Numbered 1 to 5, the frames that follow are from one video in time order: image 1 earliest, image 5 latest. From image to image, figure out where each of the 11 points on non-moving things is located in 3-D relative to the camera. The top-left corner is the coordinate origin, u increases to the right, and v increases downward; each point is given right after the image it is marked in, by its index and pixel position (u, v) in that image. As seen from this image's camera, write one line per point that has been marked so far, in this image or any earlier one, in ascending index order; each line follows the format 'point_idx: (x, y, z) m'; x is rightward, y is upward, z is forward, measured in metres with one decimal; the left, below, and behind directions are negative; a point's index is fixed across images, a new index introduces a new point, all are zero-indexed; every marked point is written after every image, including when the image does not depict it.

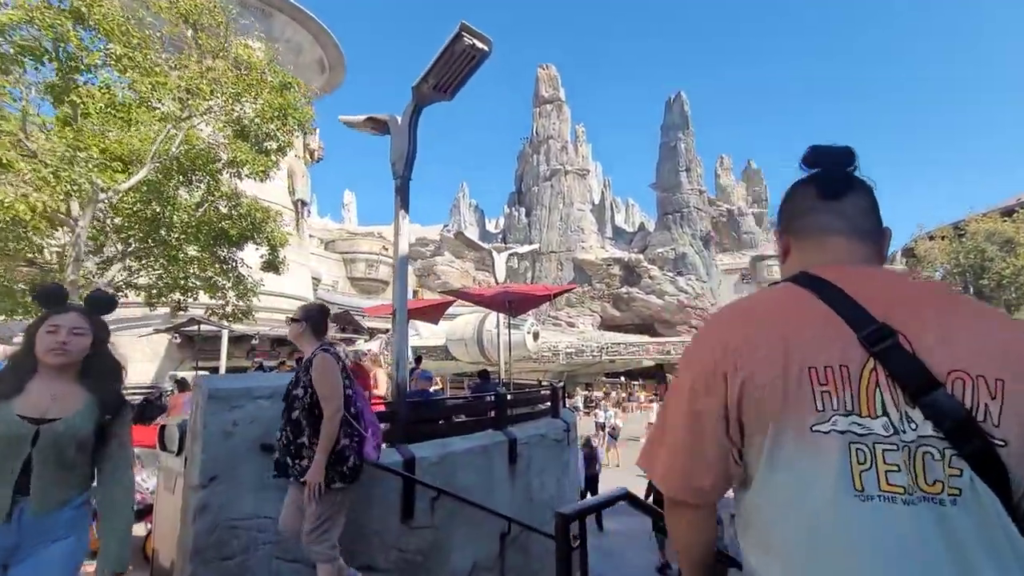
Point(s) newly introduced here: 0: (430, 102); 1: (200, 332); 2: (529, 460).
0: (-0.6, +1.4, +4.1) m
1: (-6.9, -1.0, +12.6) m
2: (+0.2, -1.5, +5.0) m
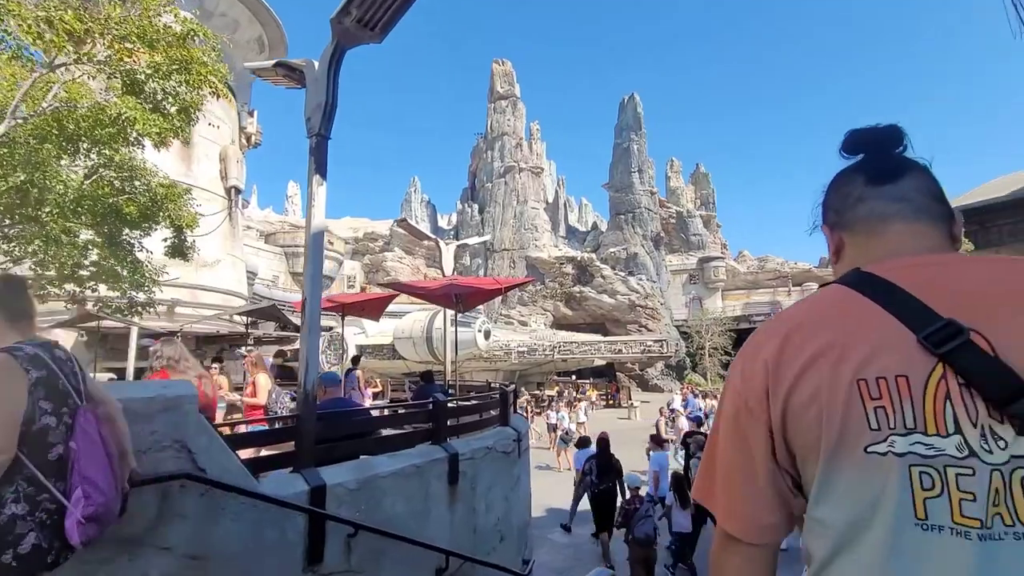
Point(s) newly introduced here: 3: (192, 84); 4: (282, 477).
0: (-0.9, +1.5, +3.3) m
1: (-8.0, -0.8, +11.2) m
2: (-0.3, -1.4, +4.3) m
3: (-3.5, +2.2, +6.1) m
4: (-1.2, -1.0, +2.9) m
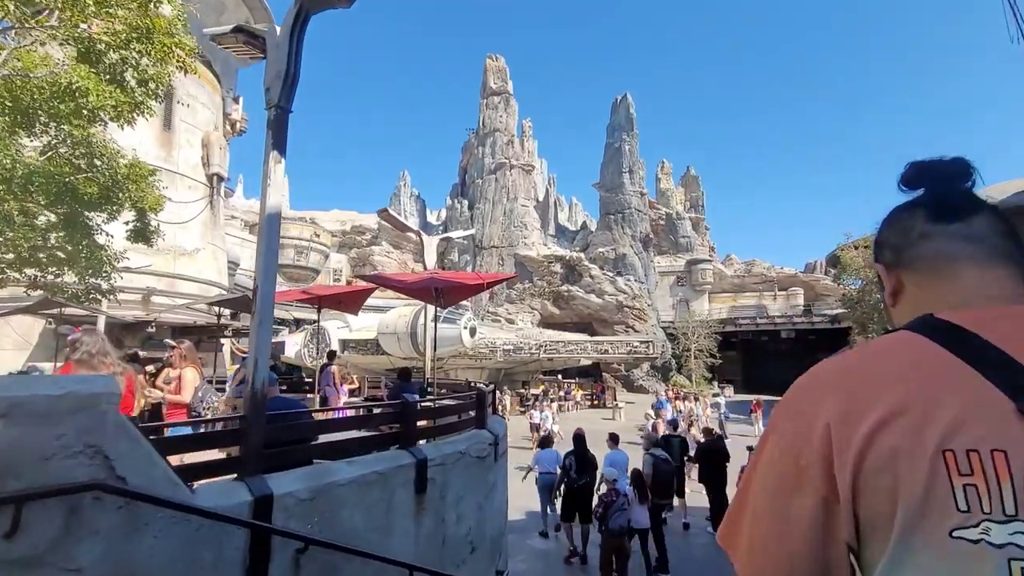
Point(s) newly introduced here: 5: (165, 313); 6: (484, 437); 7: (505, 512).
0: (-1.0, +1.5, +3.0) m
1: (-8.3, -0.5, +10.8) m
2: (-0.5, -1.4, +4.0) m
3: (-3.6, +2.3, +5.7) m
4: (-1.3, -0.9, +2.6) m
5: (-8.8, -0.6, +14.4) m
6: (-0.2, -1.3, +4.8) m
7: (-0.1, -2.1, +5.2) m
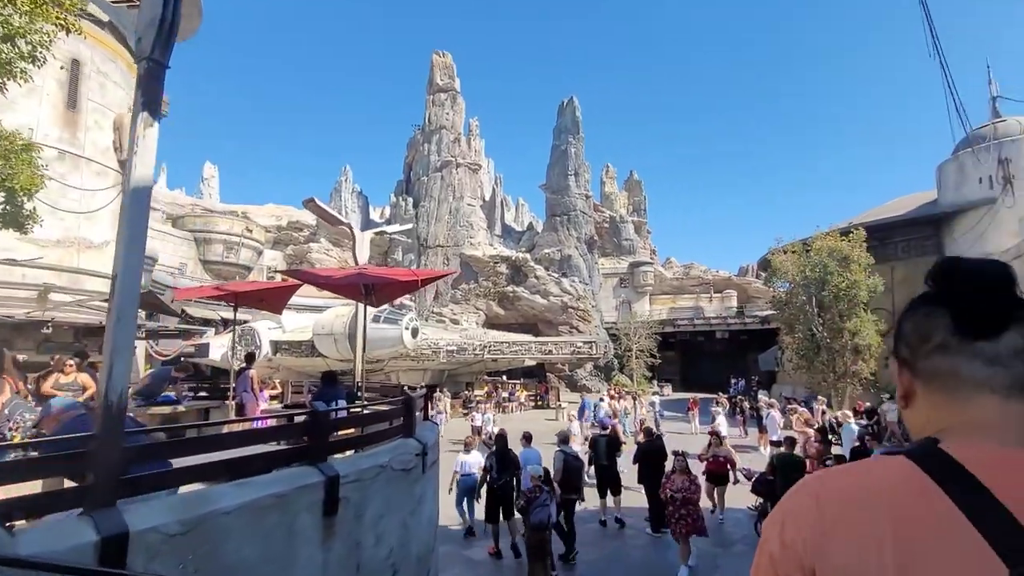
0: (-1.4, +1.6, +2.5) m
1: (-9.4, -0.4, +9.6) m
2: (-1.0, -1.4, +3.5) m
3: (-4.2, +2.4, +5.0) m
4: (-1.7, -0.9, +2.1) m
5: (-10.2, -0.5, +13.1) m
6: (-0.8, -1.2, +4.4) m
7: (-0.7, -2.1, +4.8) m
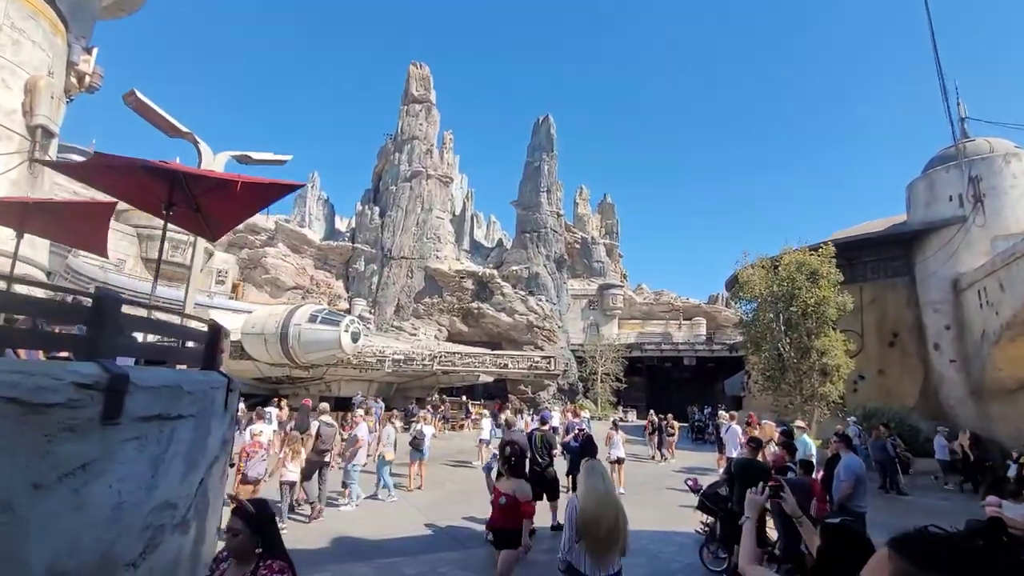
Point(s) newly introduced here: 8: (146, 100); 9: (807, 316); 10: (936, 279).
0: (-2.3, +2.5, +0.7) m
1: (-10.7, +0.6, +7.3) m
2: (-2.0, -0.4, +1.6) m
3: (-5.2, +3.4, +3.1) m
4: (-2.7, +0.2, +0.1) m
5: (-11.7, +0.4, +10.8) m
6: (-1.9, -0.4, +2.4) m
7: (-1.8, -1.2, +2.8) m
8: (-3.9, +2.0, +6.1) m
9: (+9.9, -0.9, +19.0) m
10: (+14.0, +0.3, +18.6) m
